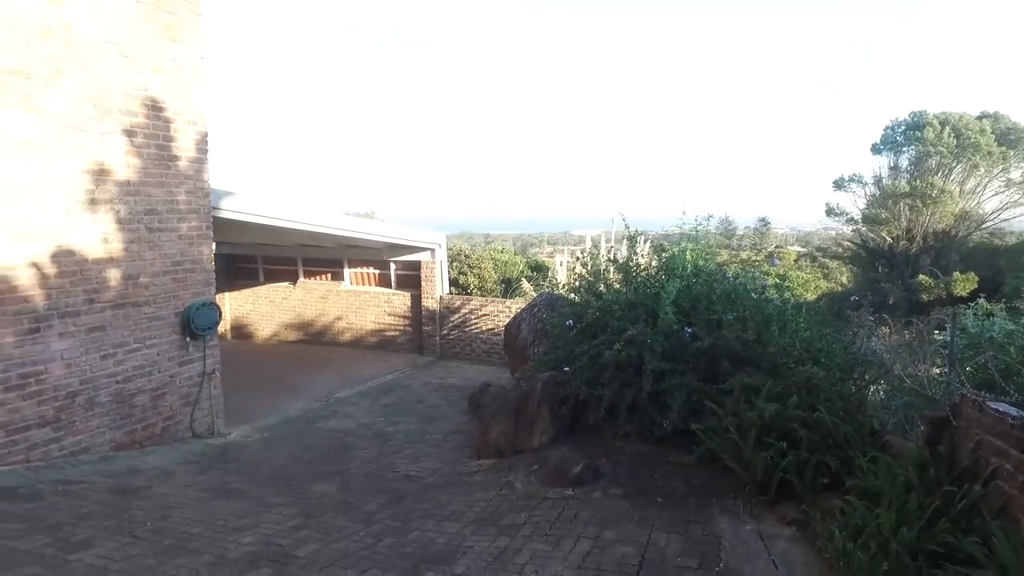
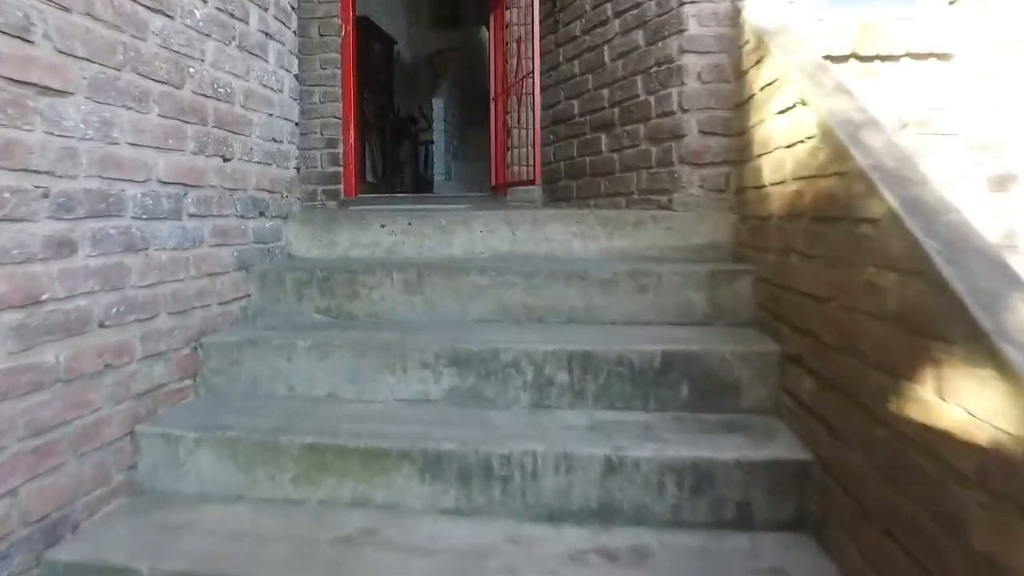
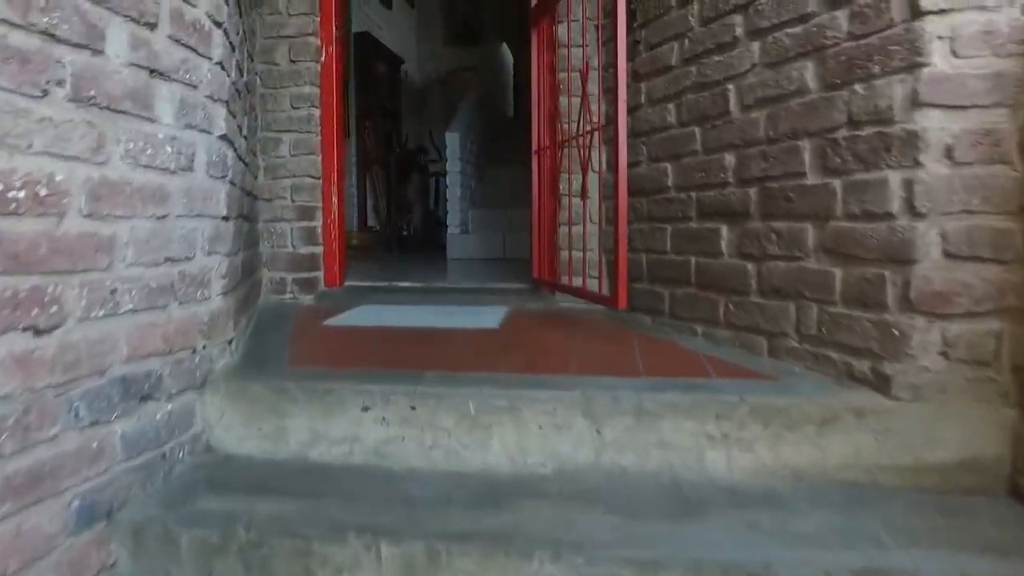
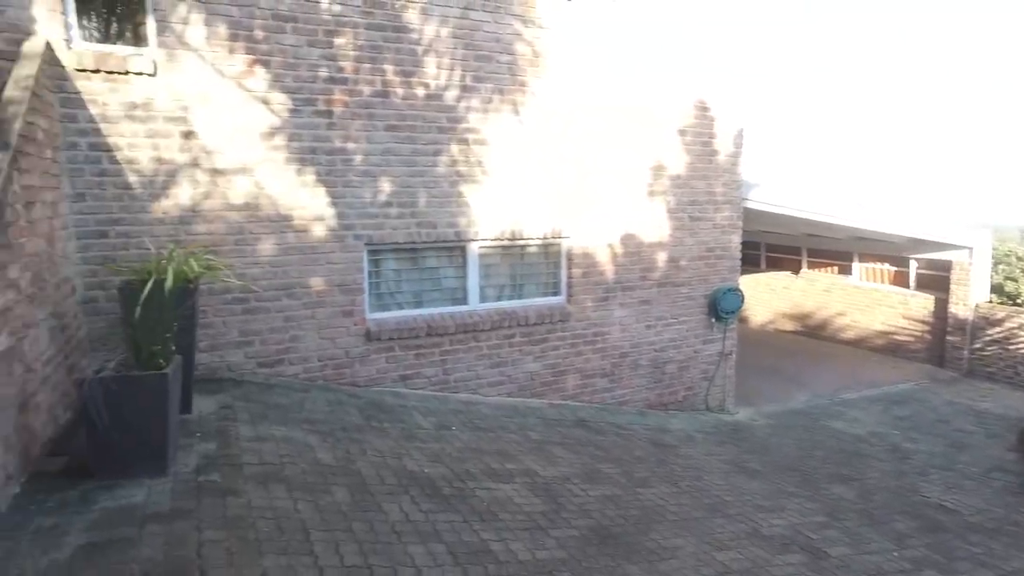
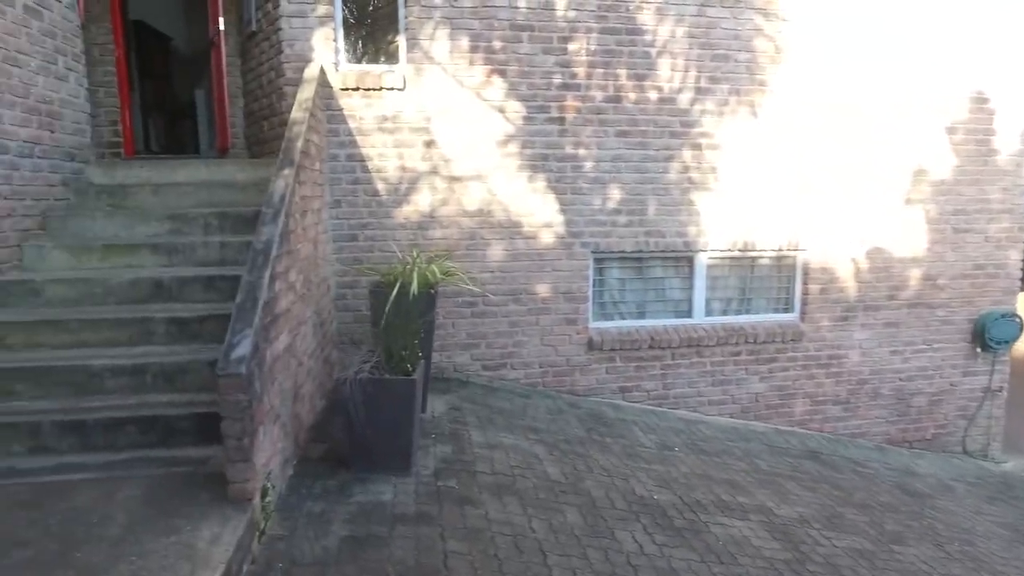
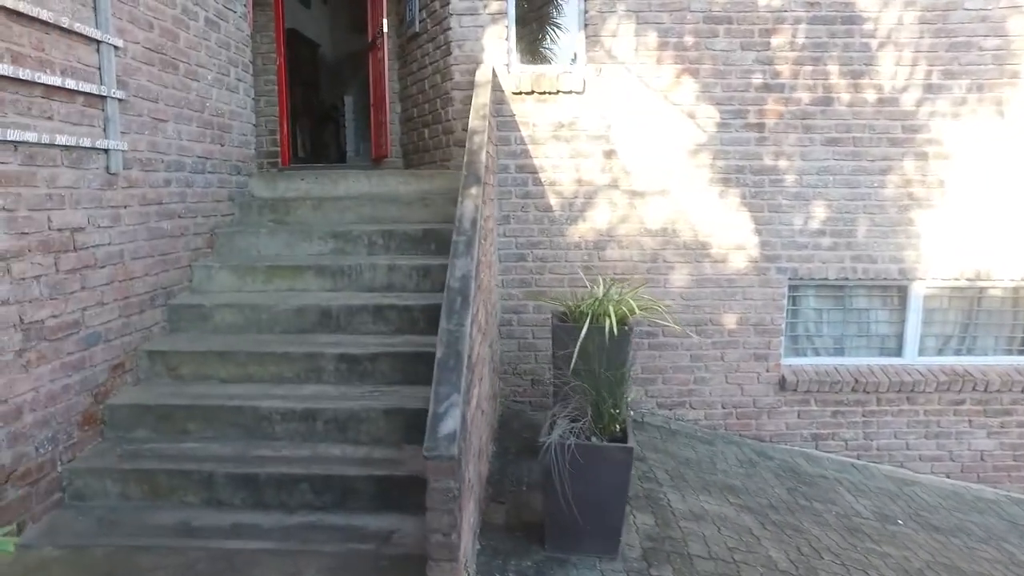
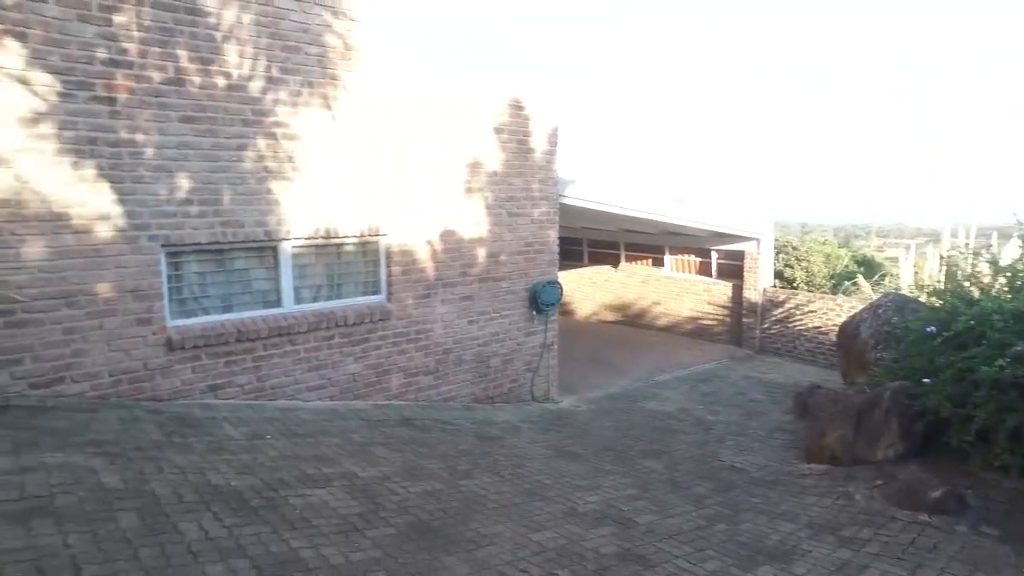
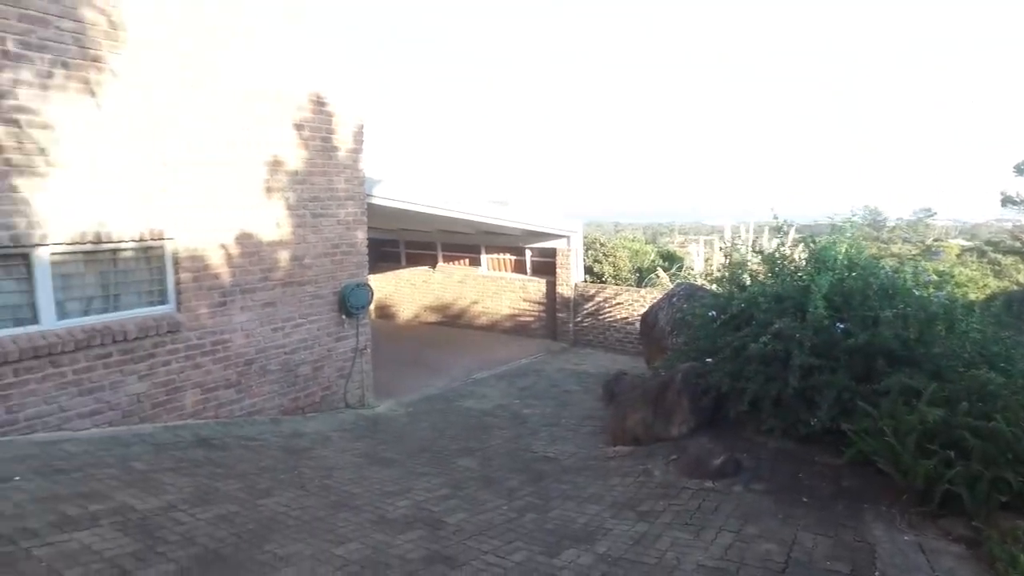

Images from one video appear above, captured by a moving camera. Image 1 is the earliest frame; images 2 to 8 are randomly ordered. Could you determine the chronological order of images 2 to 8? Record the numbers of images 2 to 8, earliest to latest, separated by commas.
8, 7, 4, 5, 6, 2, 3
